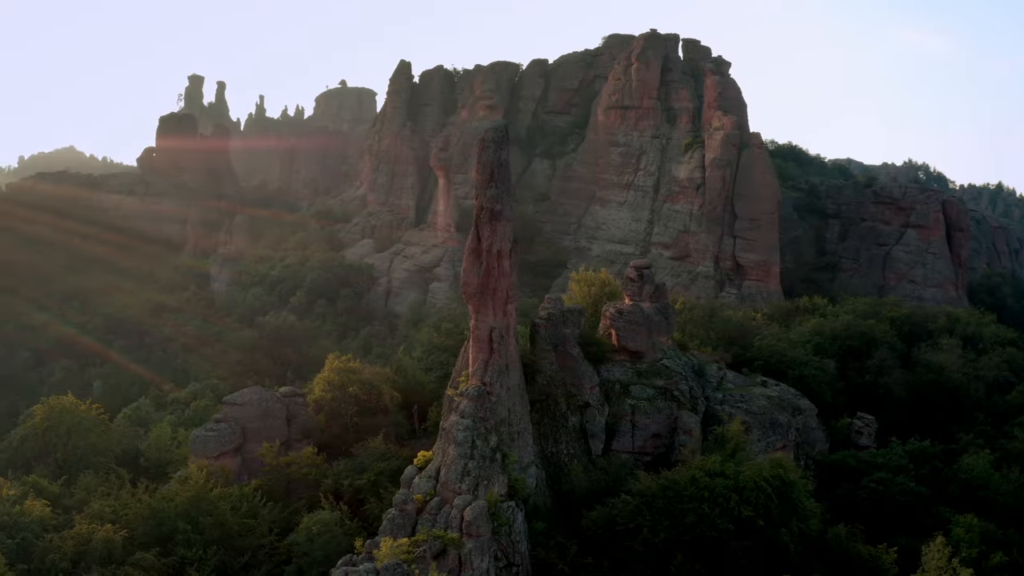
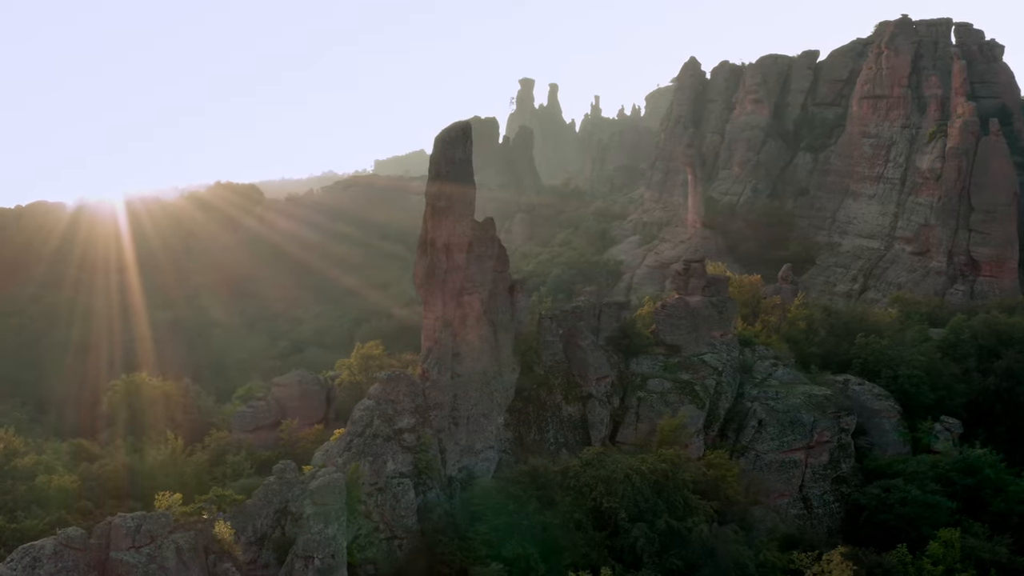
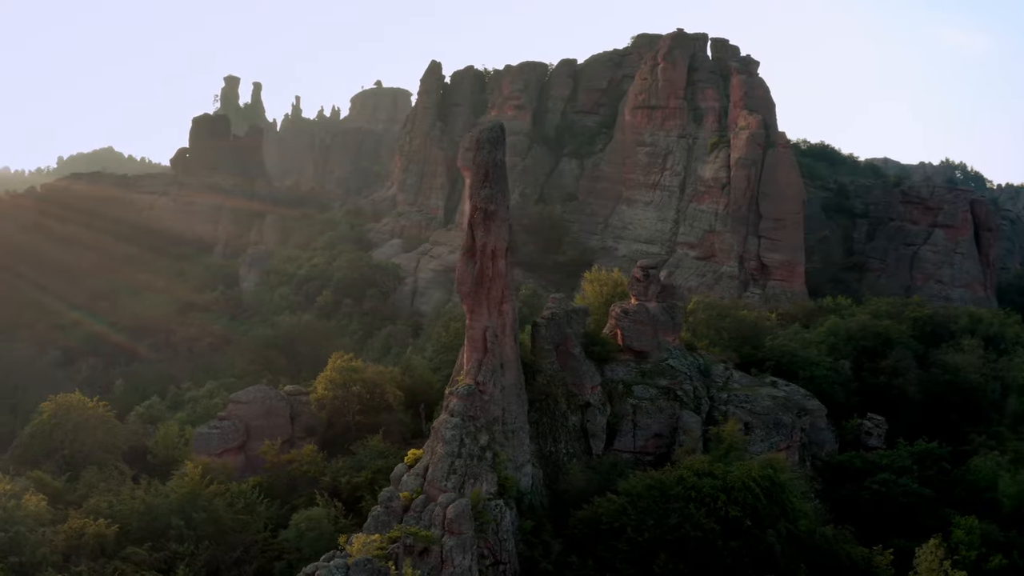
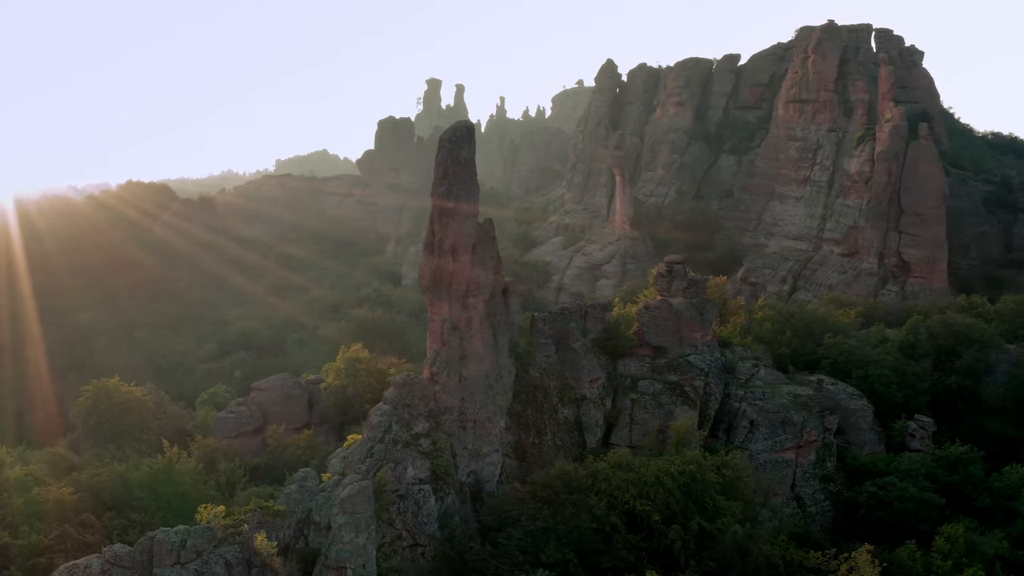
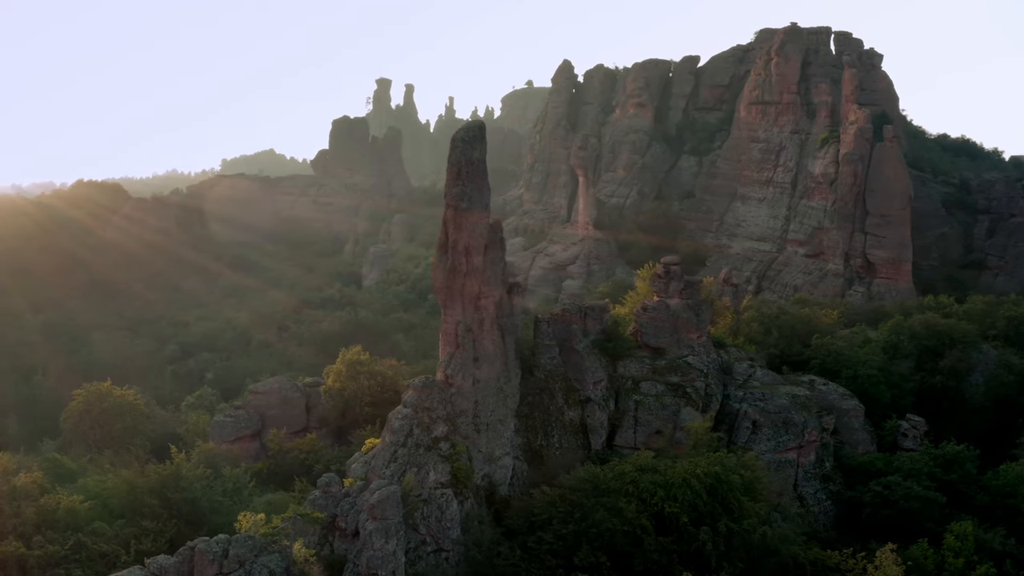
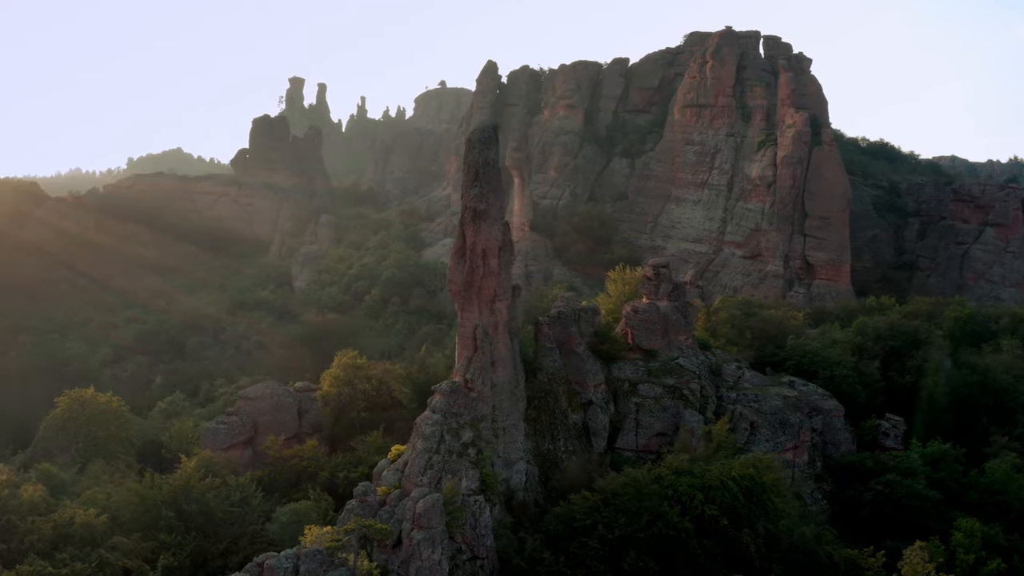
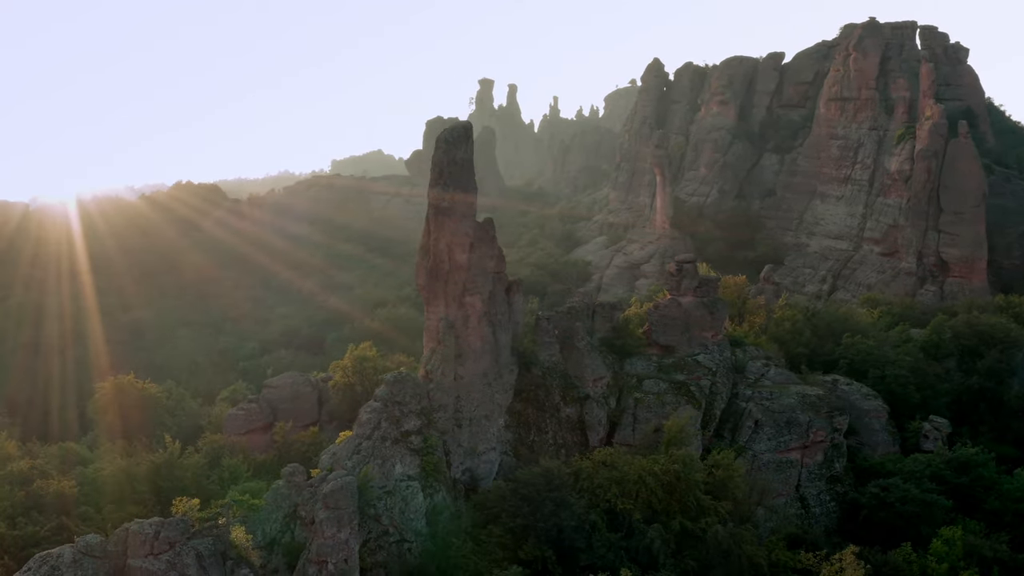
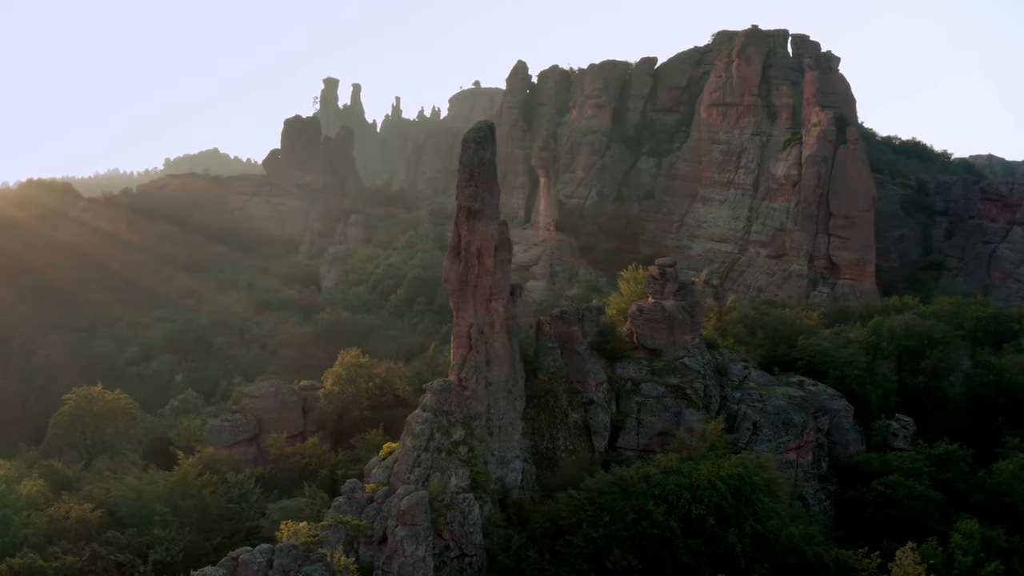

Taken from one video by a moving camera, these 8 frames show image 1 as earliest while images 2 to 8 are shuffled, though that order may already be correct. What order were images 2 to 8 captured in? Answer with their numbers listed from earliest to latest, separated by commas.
3, 6, 8, 5, 4, 7, 2
